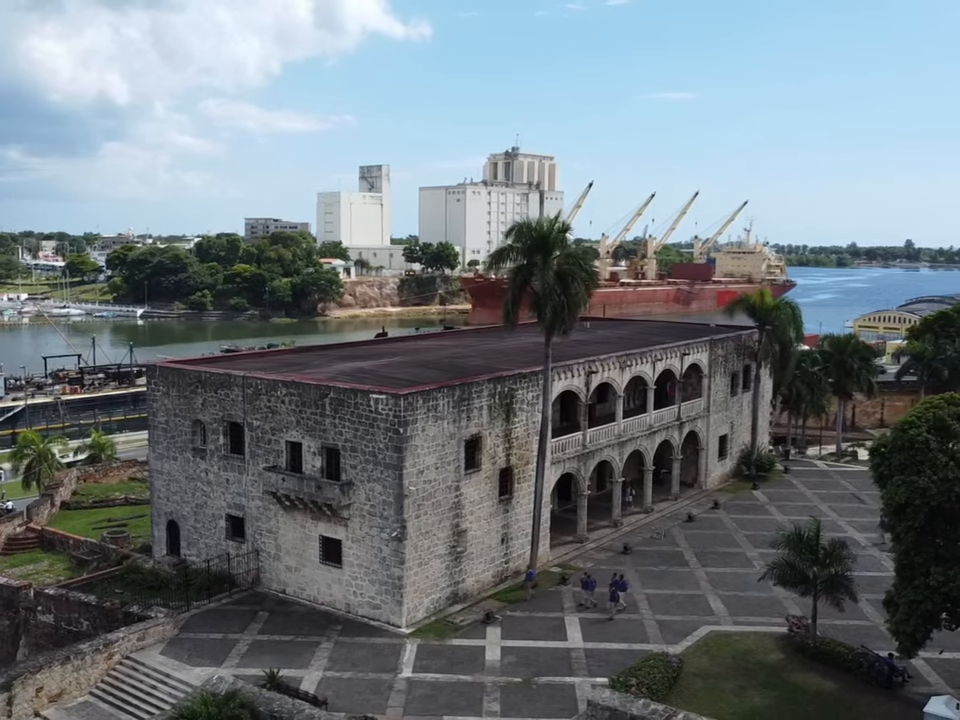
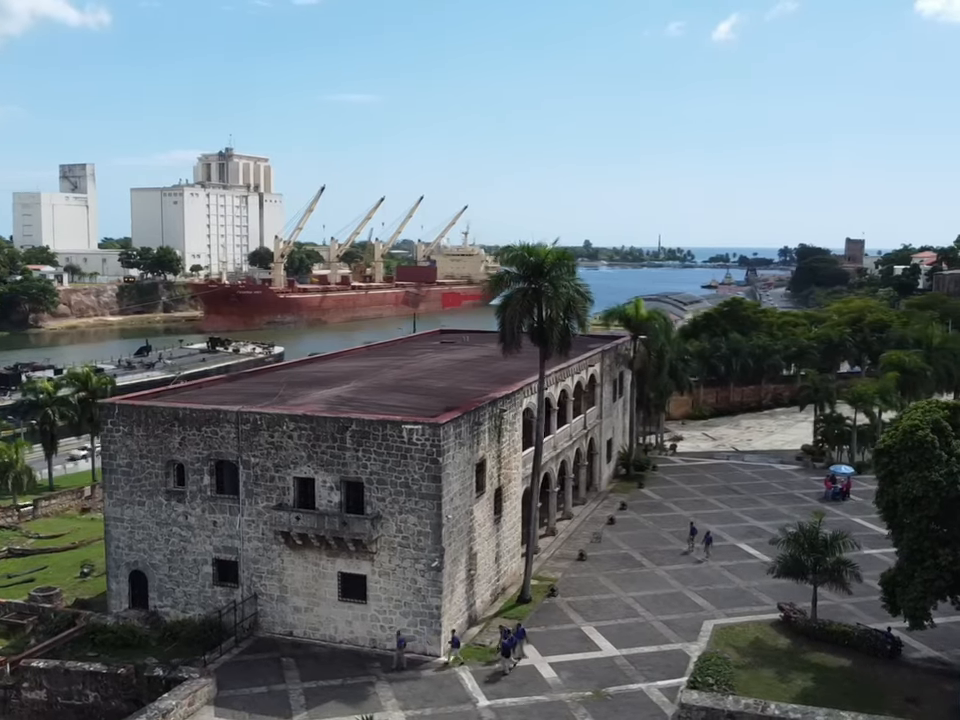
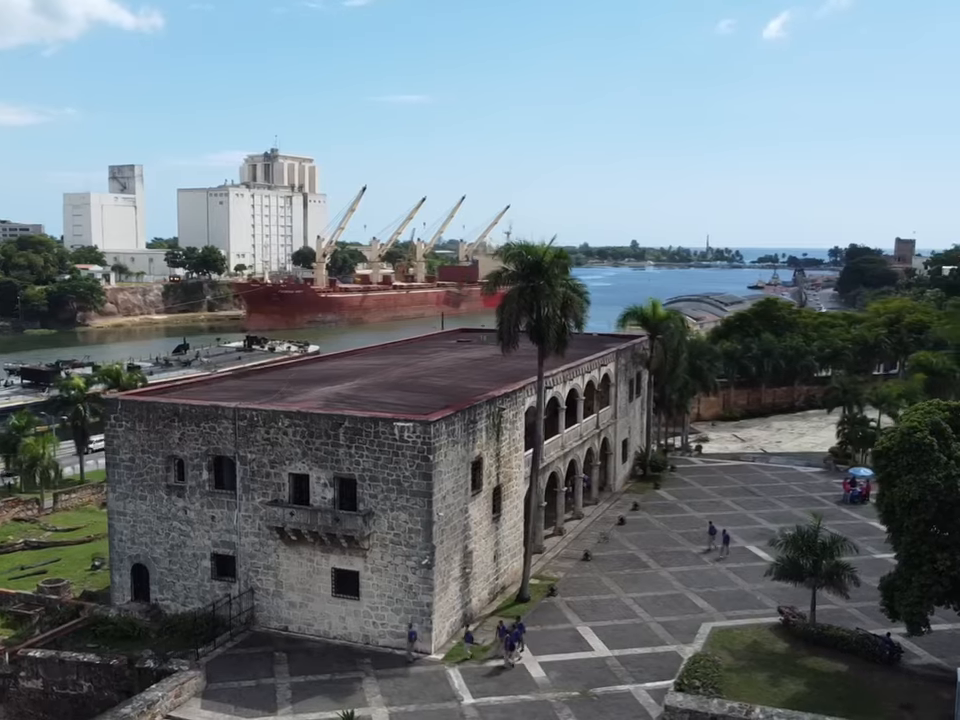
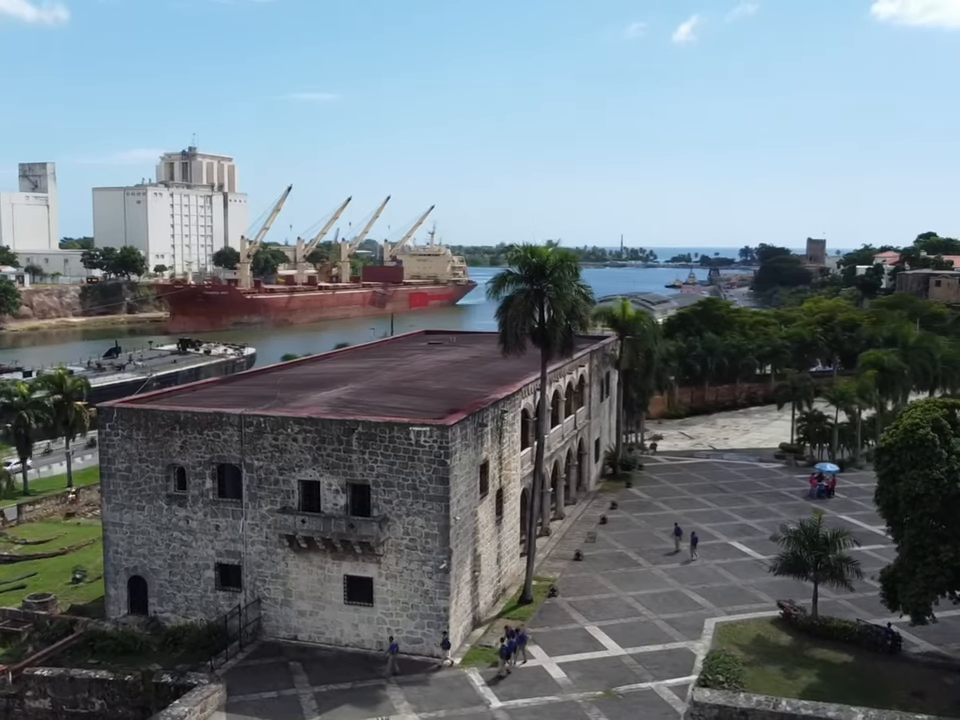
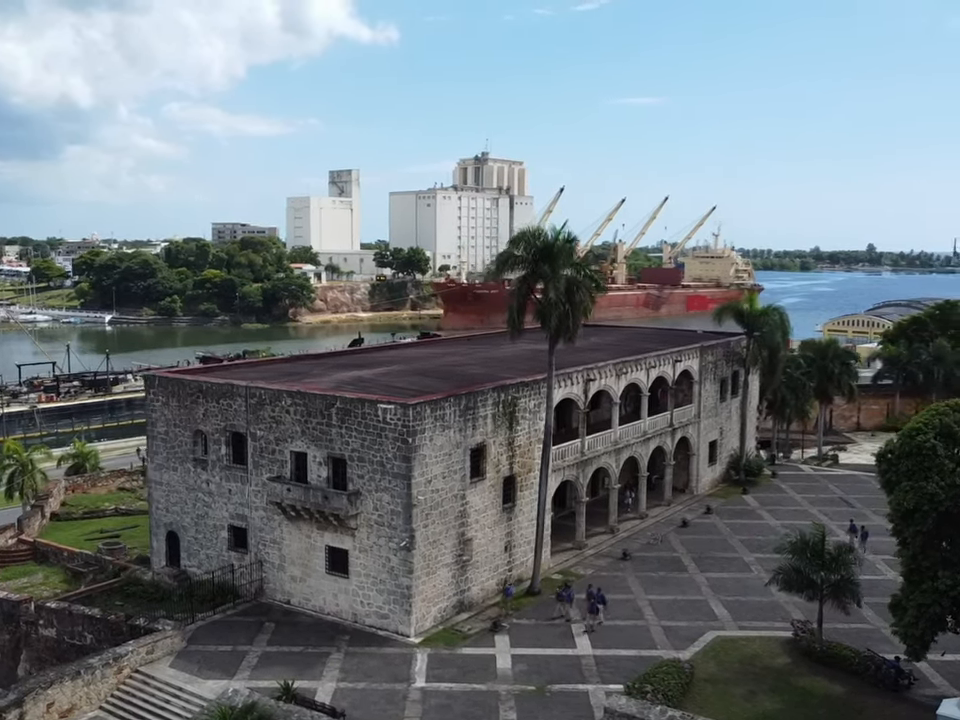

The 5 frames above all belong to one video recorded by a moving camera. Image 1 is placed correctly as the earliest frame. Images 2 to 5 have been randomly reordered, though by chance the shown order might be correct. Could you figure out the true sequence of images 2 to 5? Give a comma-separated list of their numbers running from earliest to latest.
5, 3, 2, 4
